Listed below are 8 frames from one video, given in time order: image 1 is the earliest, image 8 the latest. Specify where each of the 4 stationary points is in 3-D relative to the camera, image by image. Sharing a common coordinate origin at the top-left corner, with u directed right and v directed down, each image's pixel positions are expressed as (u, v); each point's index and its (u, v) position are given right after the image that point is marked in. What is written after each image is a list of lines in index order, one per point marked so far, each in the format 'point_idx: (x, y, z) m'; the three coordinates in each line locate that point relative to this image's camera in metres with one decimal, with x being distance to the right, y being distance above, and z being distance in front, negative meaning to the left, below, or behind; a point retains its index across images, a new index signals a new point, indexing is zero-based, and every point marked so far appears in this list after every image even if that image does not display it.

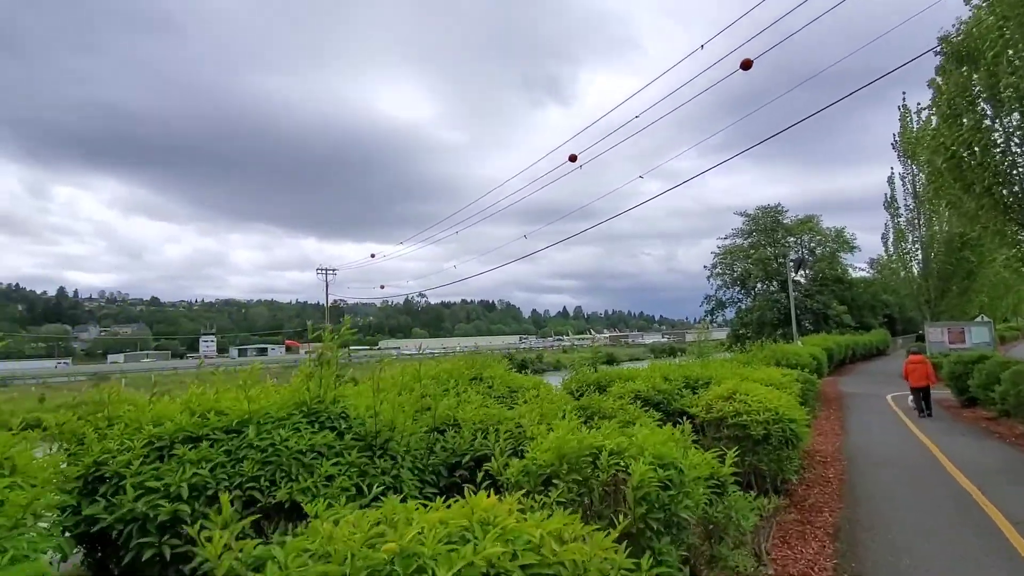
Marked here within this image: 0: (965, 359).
0: (+12.4, -1.9, +14.0) m
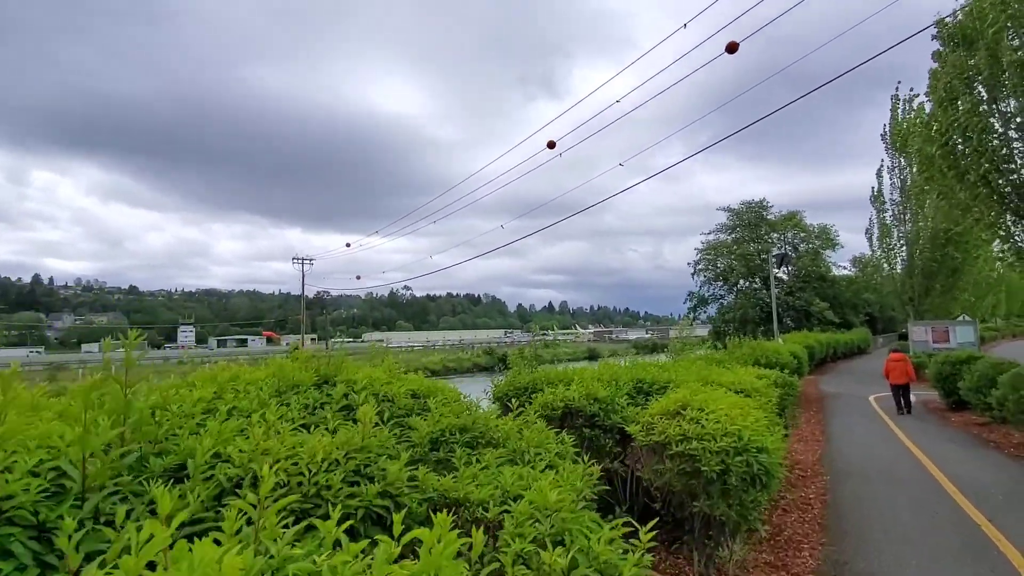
0: (+11.4, -1.8, +13.2) m
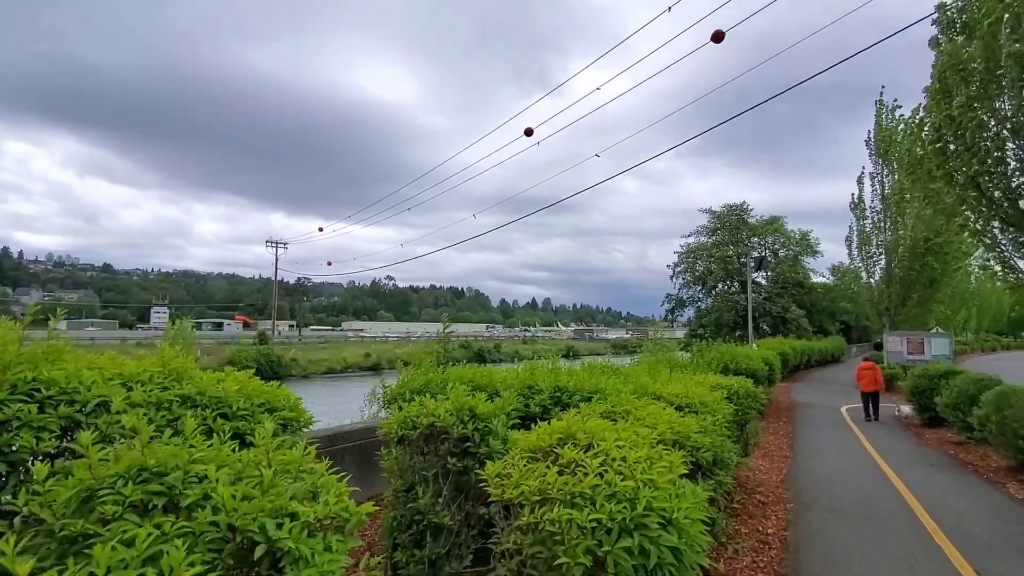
0: (+10.3, -2.1, +12.5) m
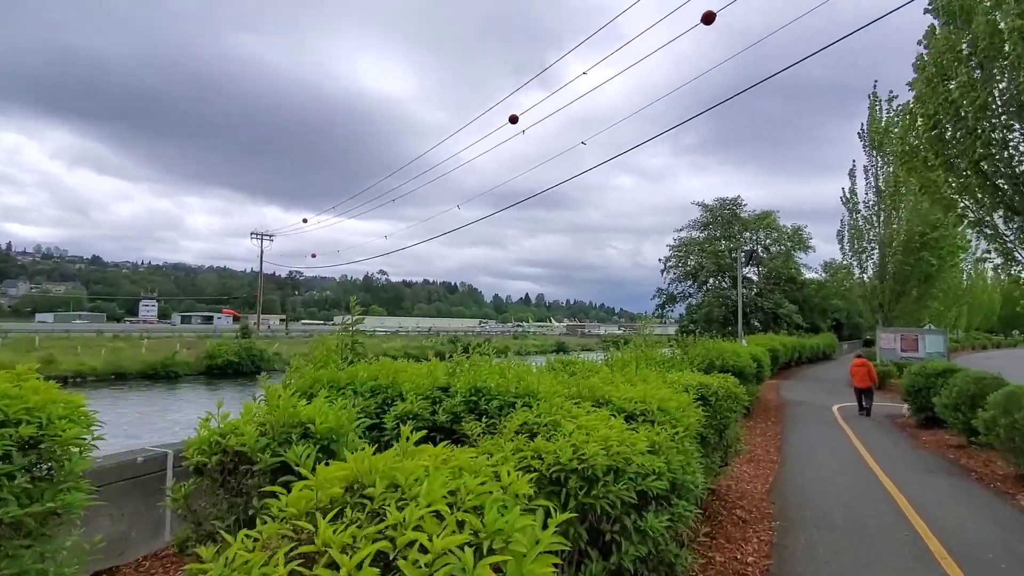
0: (+9.6, -1.9, +11.8) m
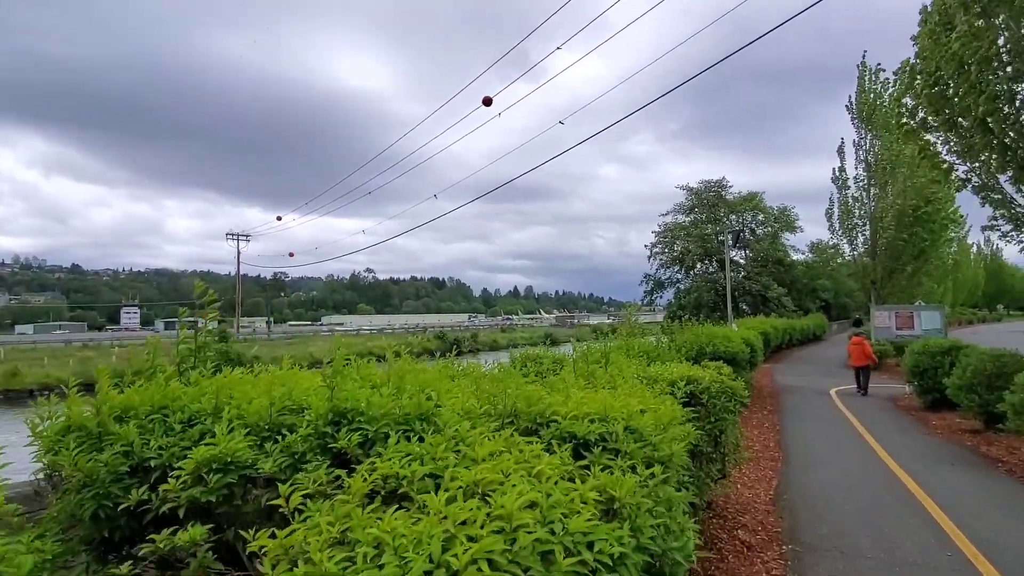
0: (+9.1, -1.3, +11.0) m
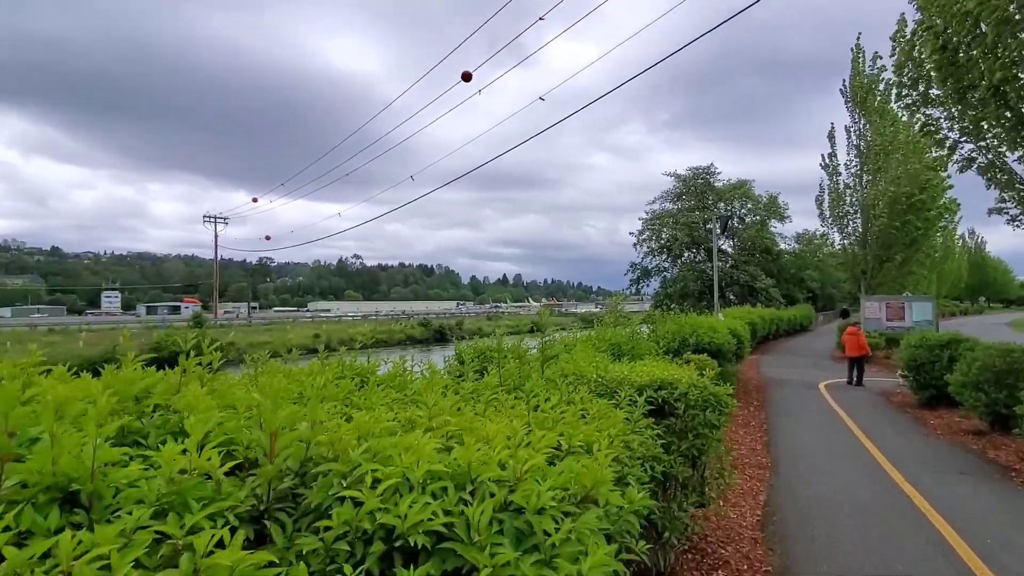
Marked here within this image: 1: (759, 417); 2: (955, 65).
0: (+8.4, -1.1, +10.3) m
1: (+5.0, -2.6, +10.3) m
2: (+8.0, +4.0, +9.3) m
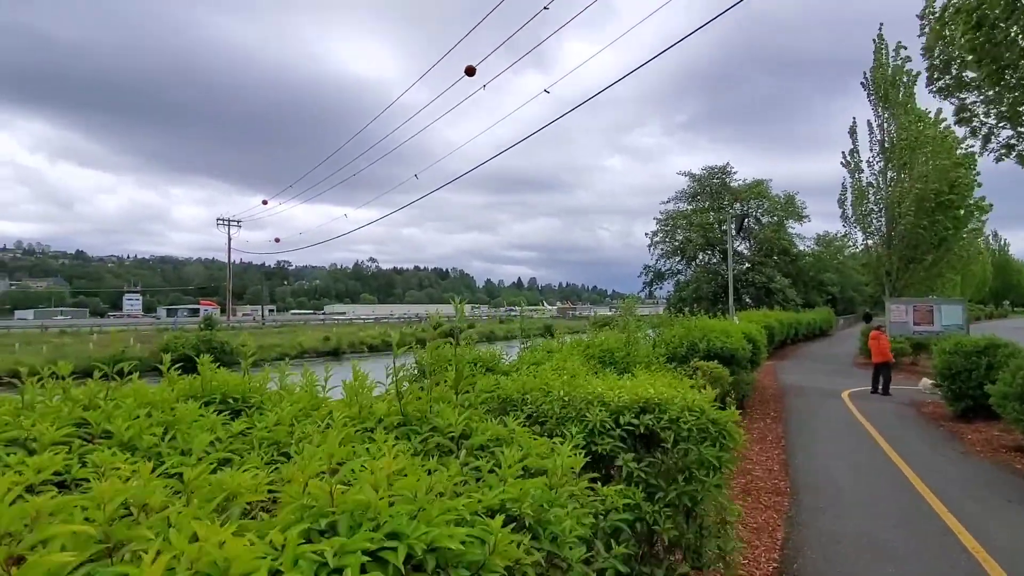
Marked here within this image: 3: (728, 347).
0: (+8.3, -1.1, +9.4) m
1: (+4.9, -2.6, +9.5) m
2: (+7.9, +4.0, +8.4) m
3: (+4.6, -1.3, +10.9) m
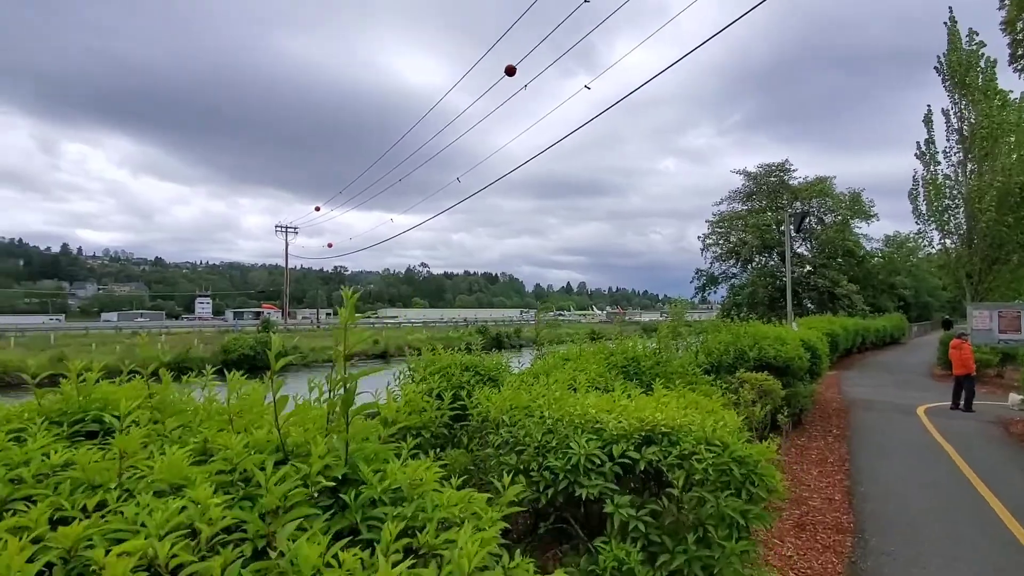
0: (+8.9, -1.1, +8.1) m
1: (+5.4, -2.7, +8.5) m
2: (+8.4, +3.9, +7.2) m
3: (+5.3, -1.3, +10.0) m
